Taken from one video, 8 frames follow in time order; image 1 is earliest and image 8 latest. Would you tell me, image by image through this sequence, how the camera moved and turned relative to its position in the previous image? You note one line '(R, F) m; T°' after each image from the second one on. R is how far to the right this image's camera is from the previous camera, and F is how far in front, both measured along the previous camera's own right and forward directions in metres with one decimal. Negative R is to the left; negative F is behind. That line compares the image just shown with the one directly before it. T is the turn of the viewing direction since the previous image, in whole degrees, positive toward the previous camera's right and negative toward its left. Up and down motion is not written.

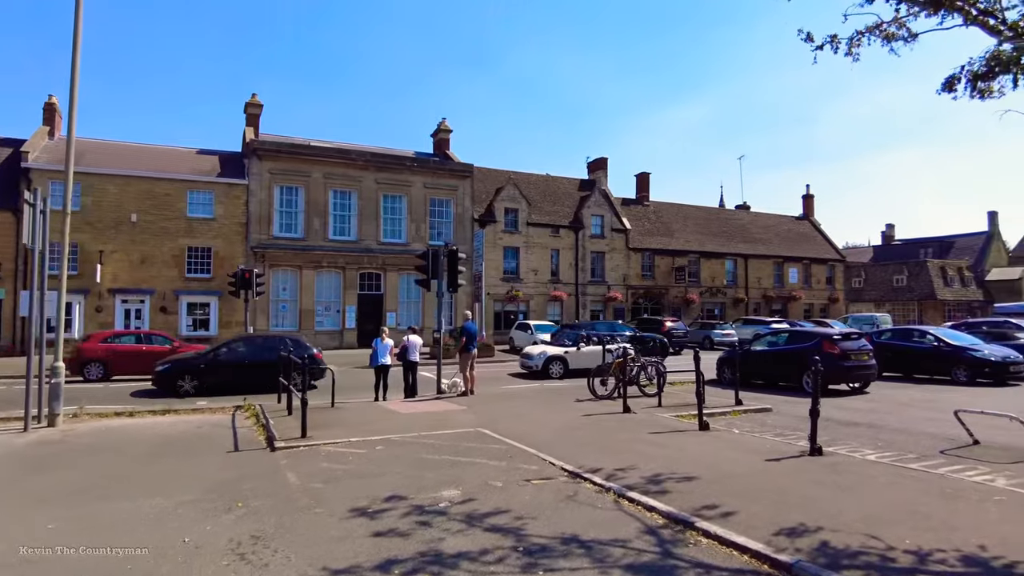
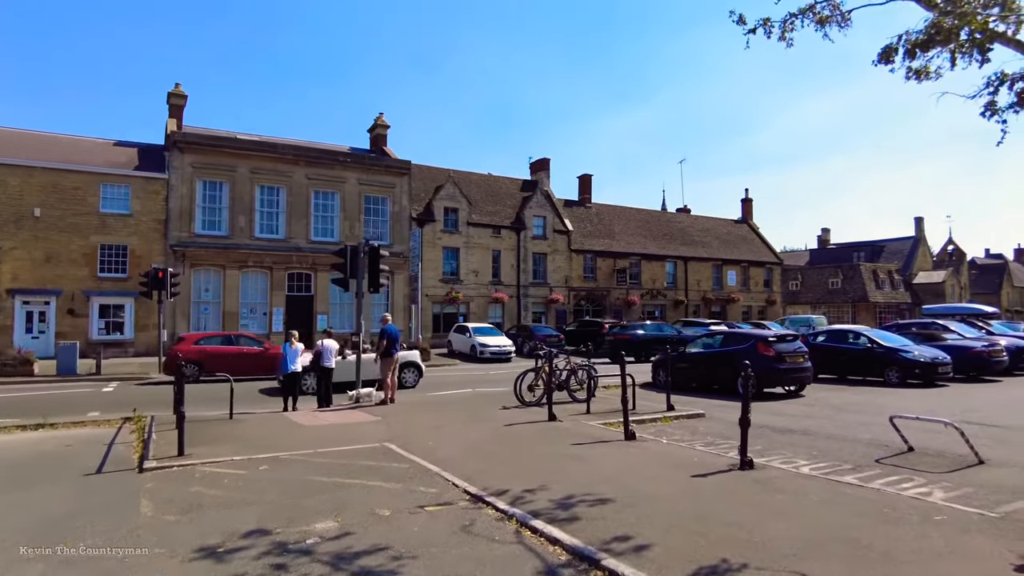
(+0.5, +0.9) m; +4°
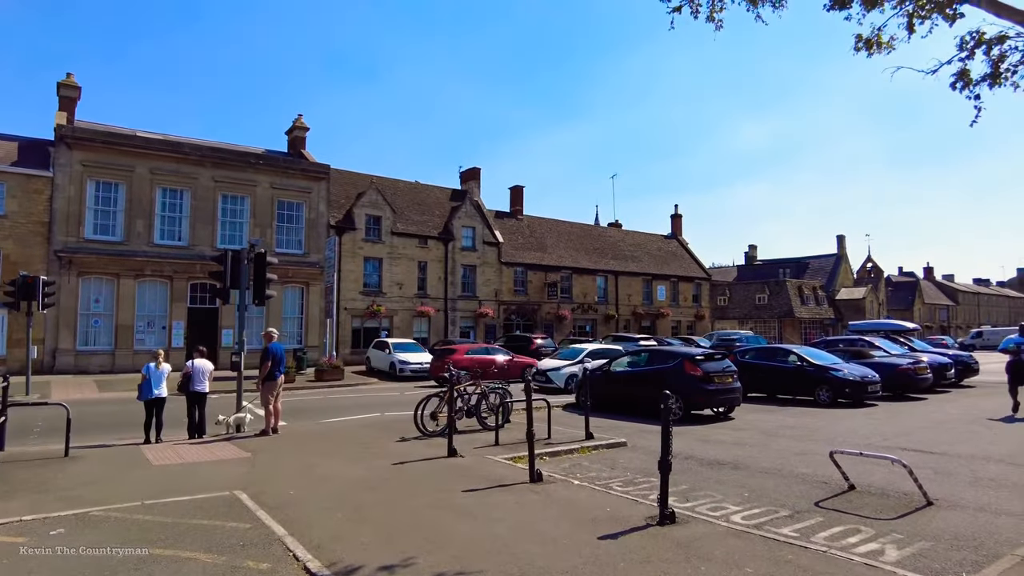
(+0.6, +1.4) m; +5°
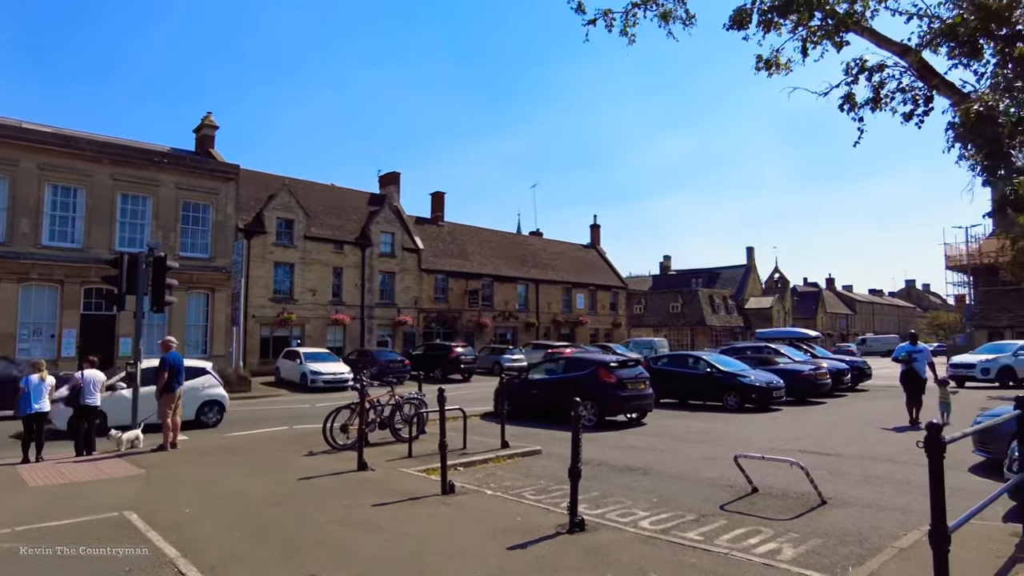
(+0.1, +0.1) m; +7°
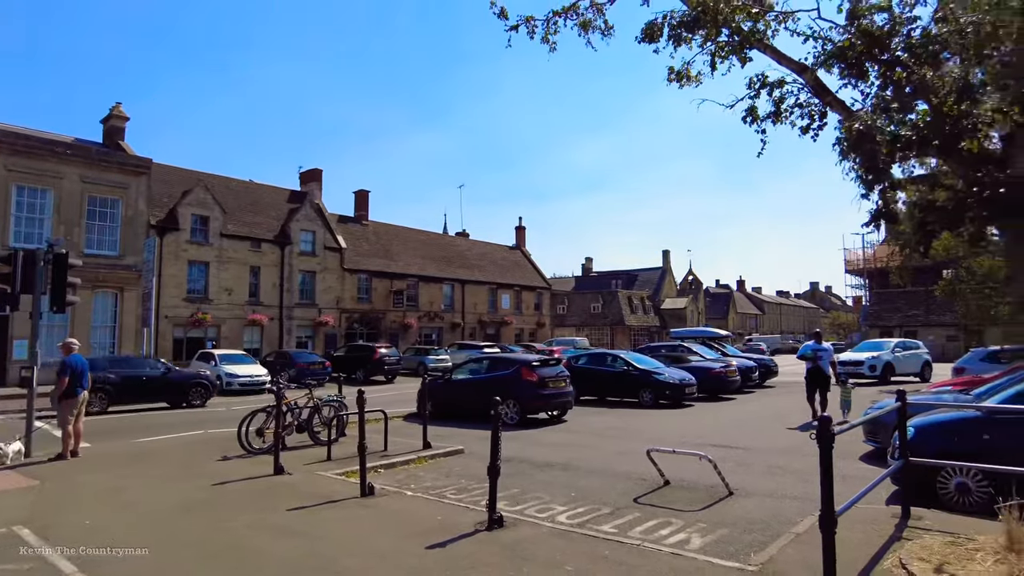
(0.0, -0.1) m; +6°
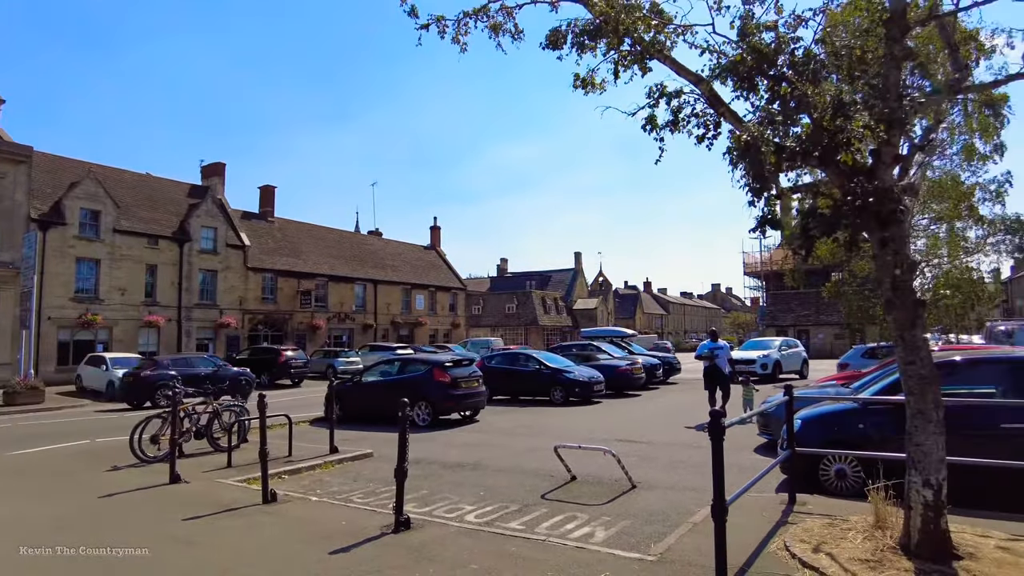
(+0.1, 0.0) m; +7°
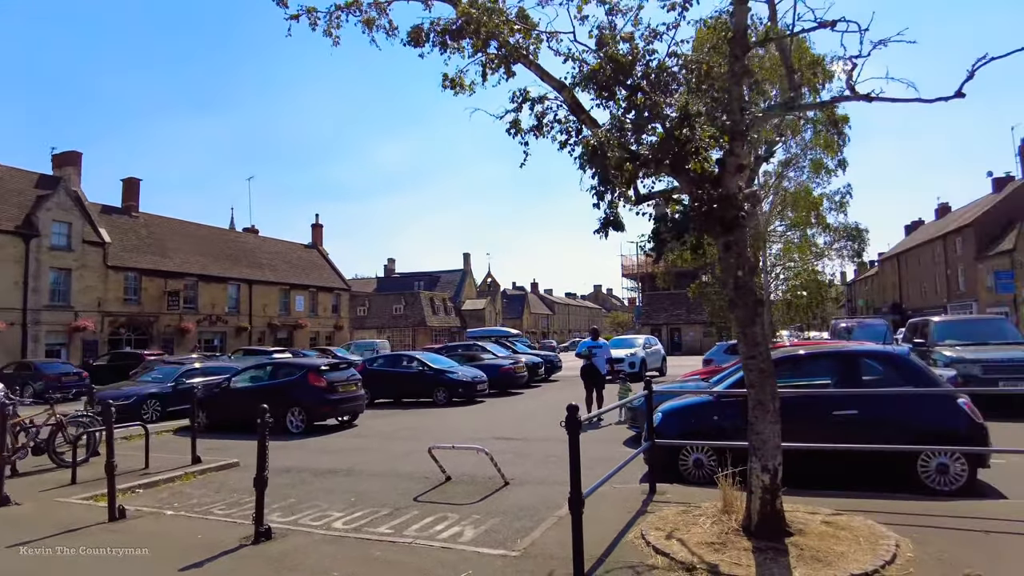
(+0.2, 0.0) m; +9°
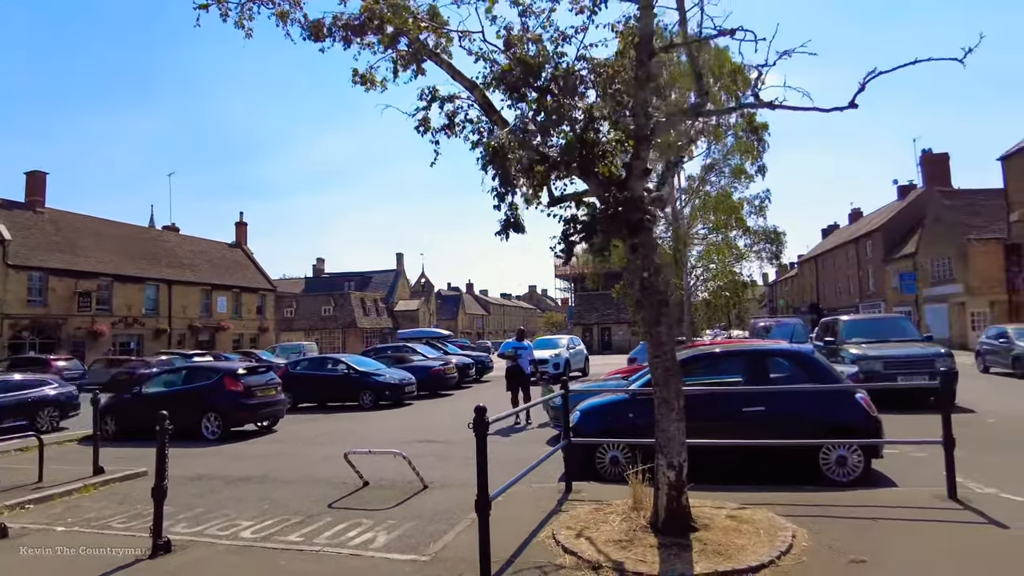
(+0.2, 0.0) m; +5°
